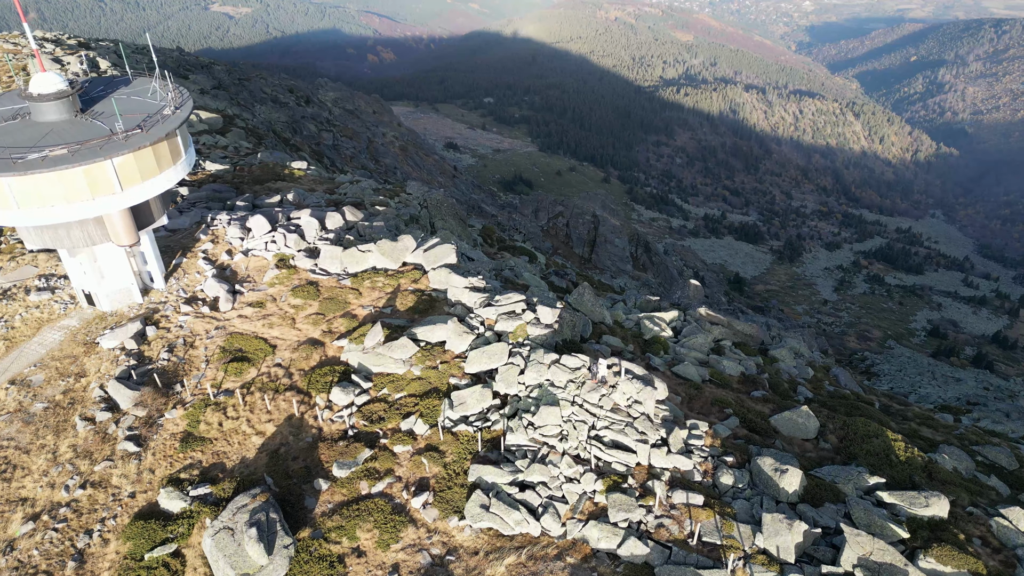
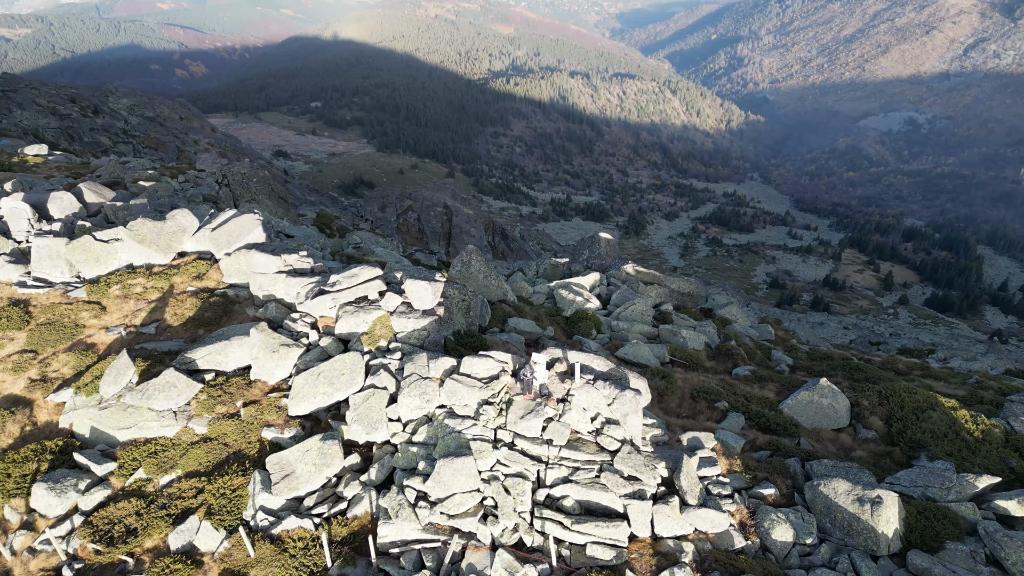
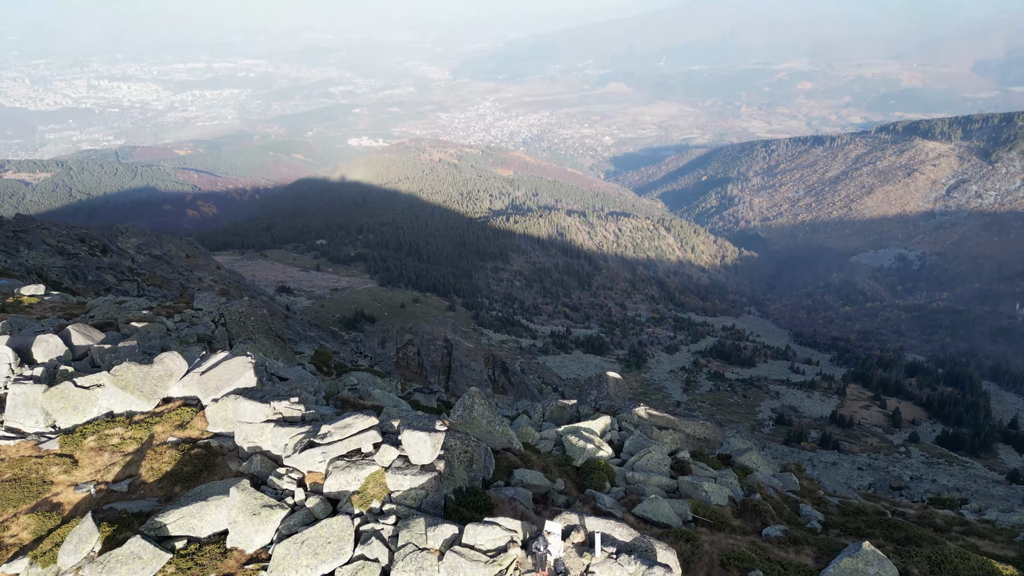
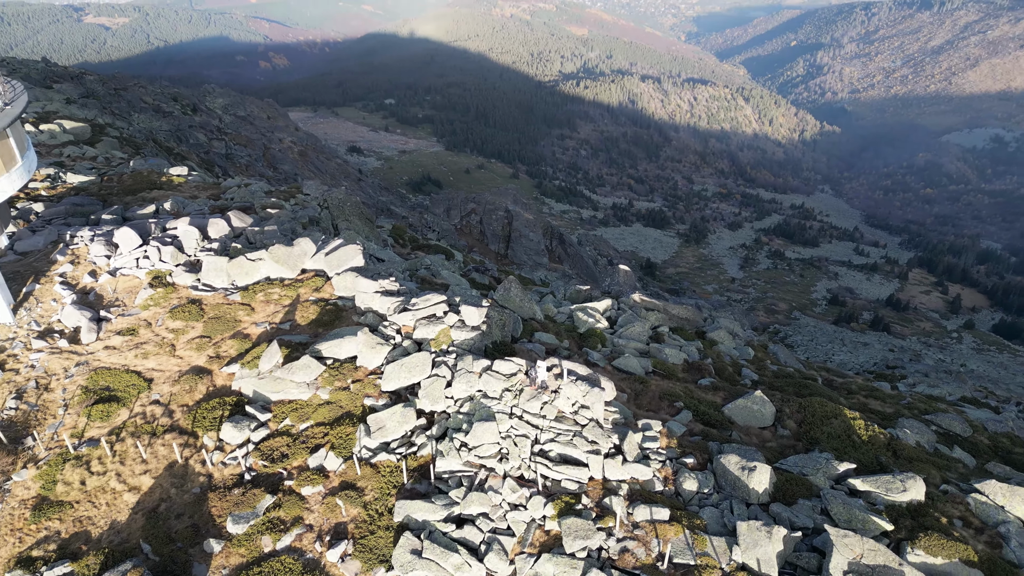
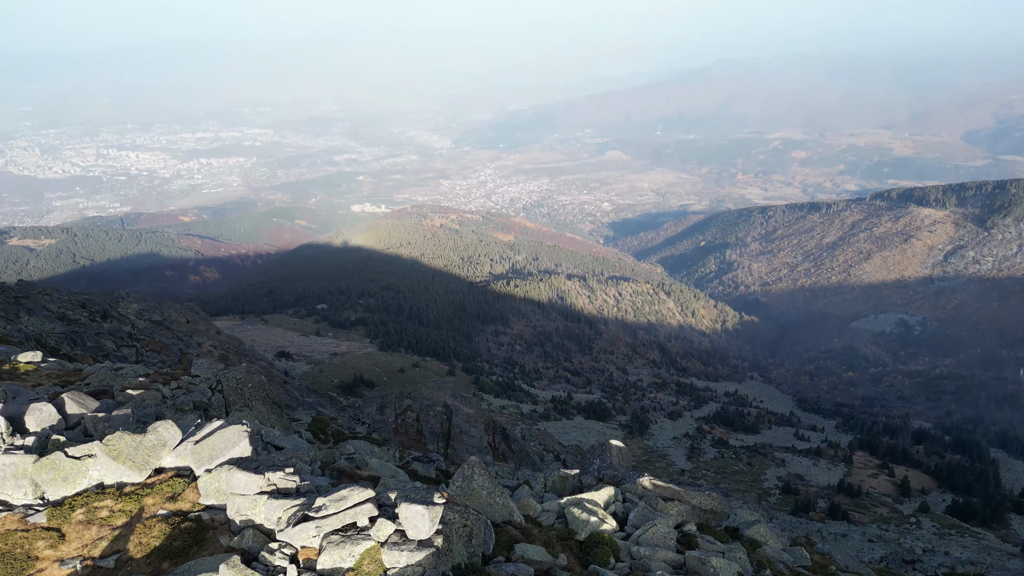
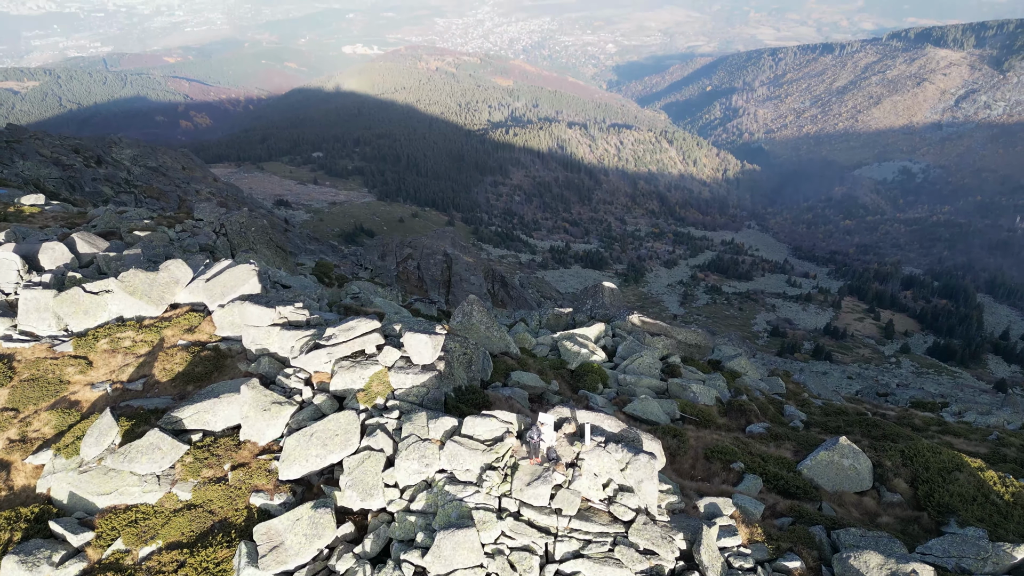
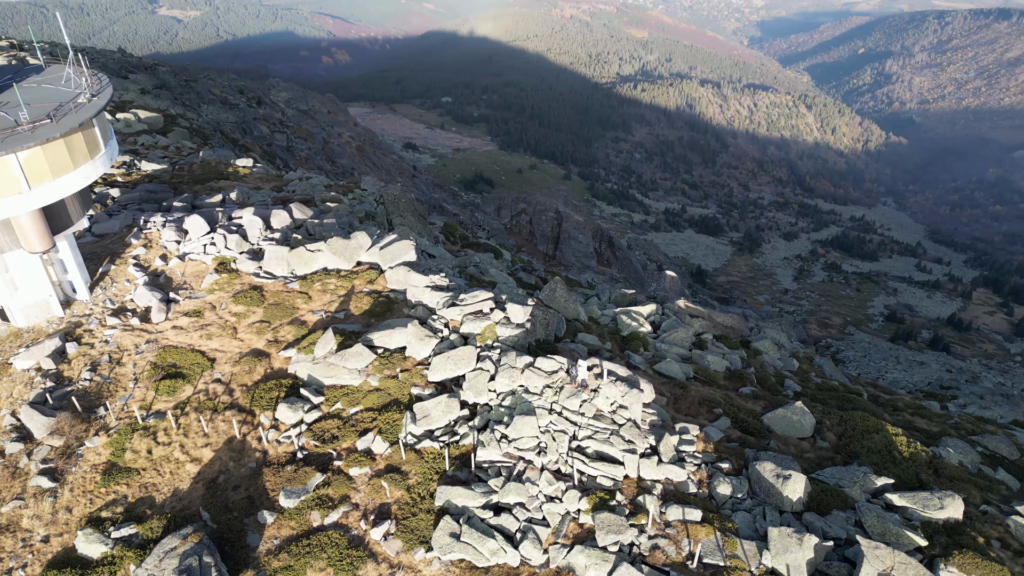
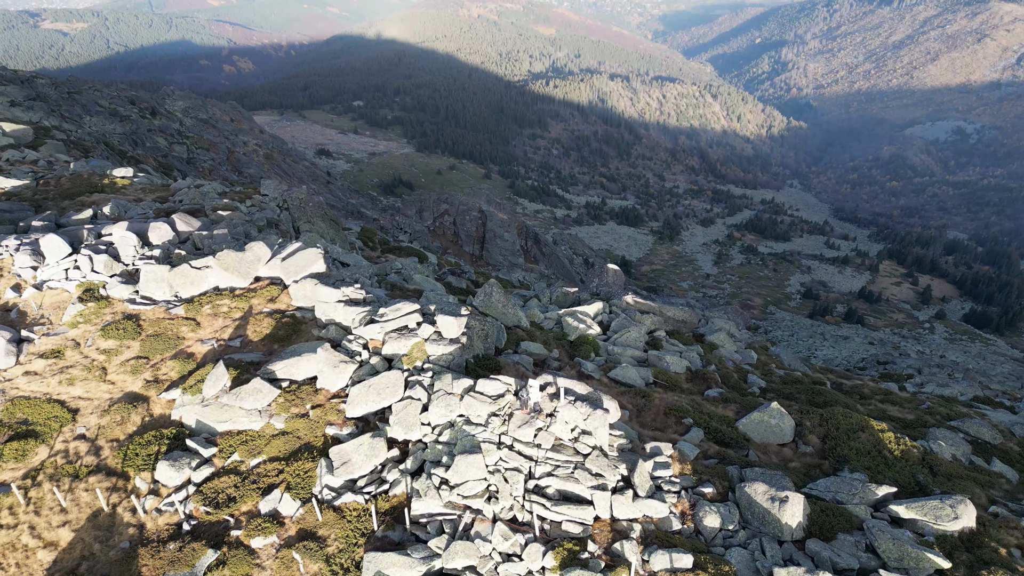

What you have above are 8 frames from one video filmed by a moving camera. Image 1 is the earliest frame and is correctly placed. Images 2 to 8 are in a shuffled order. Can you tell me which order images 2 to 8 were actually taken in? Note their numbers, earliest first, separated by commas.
7, 4, 8, 2, 6, 3, 5
